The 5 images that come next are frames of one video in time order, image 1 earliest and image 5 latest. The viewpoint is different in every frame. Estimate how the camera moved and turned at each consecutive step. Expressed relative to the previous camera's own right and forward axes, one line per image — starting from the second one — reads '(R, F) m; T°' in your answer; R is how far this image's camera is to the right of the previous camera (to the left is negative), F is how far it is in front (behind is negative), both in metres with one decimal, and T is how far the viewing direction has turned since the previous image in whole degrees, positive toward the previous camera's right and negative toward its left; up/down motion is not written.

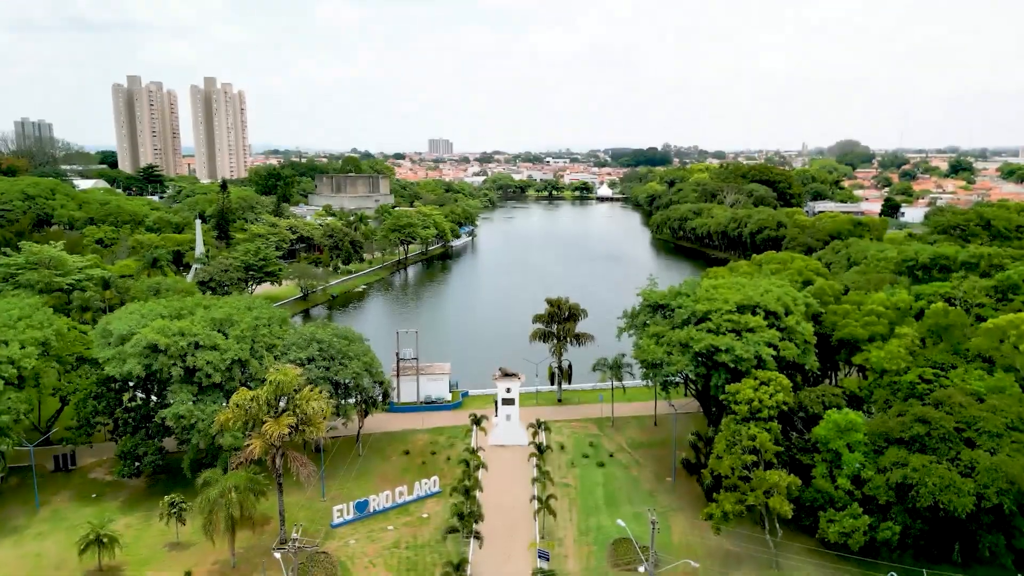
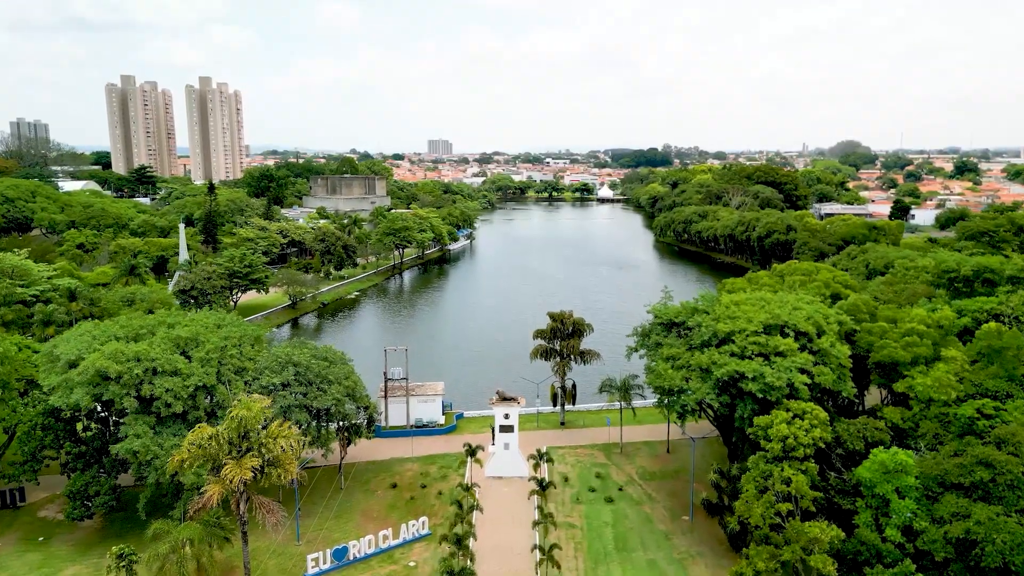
(0.0, +2.5) m; 0°
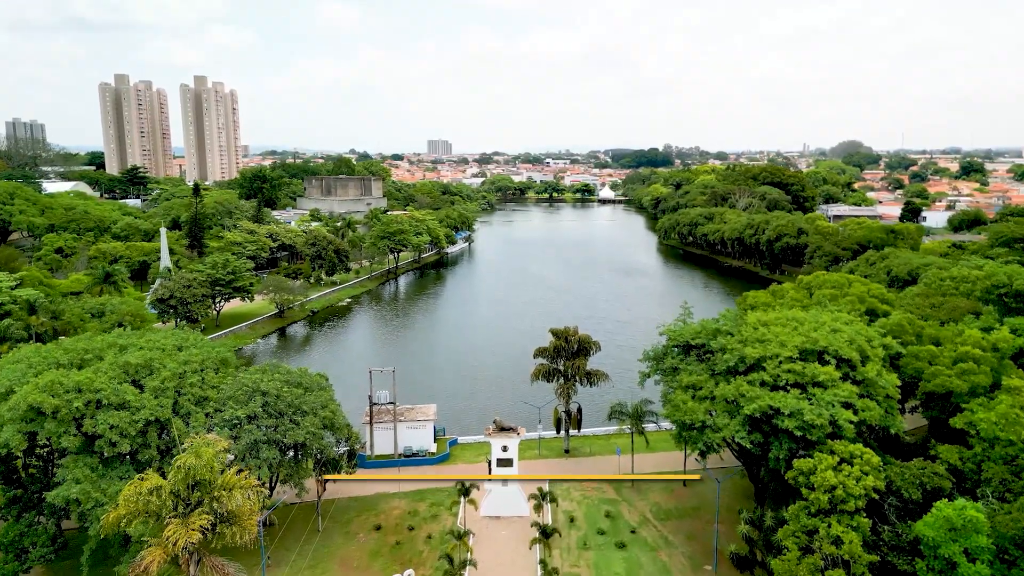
(0.0, +2.6) m; 0°
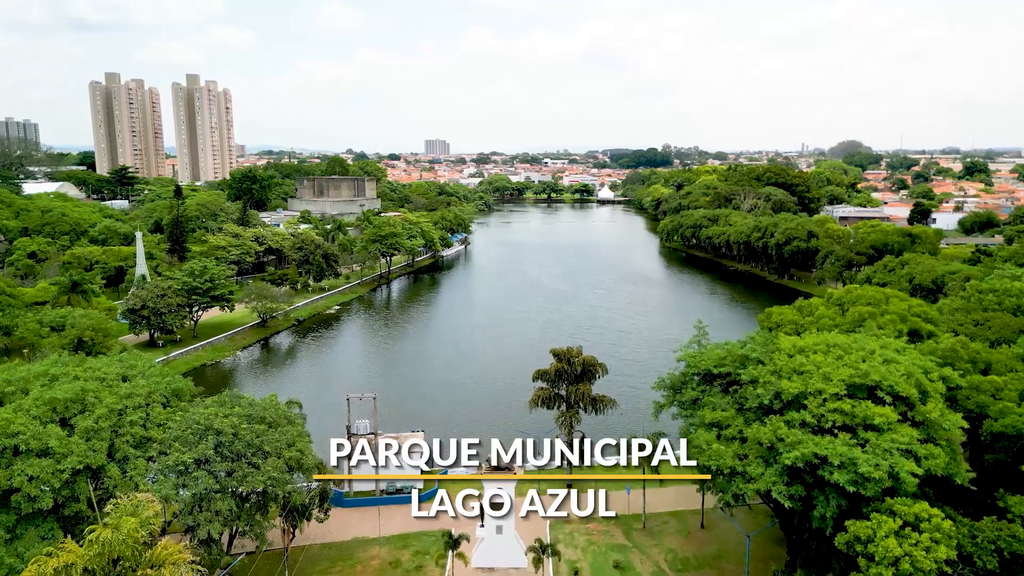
(+0.1, +2.7) m; 0°
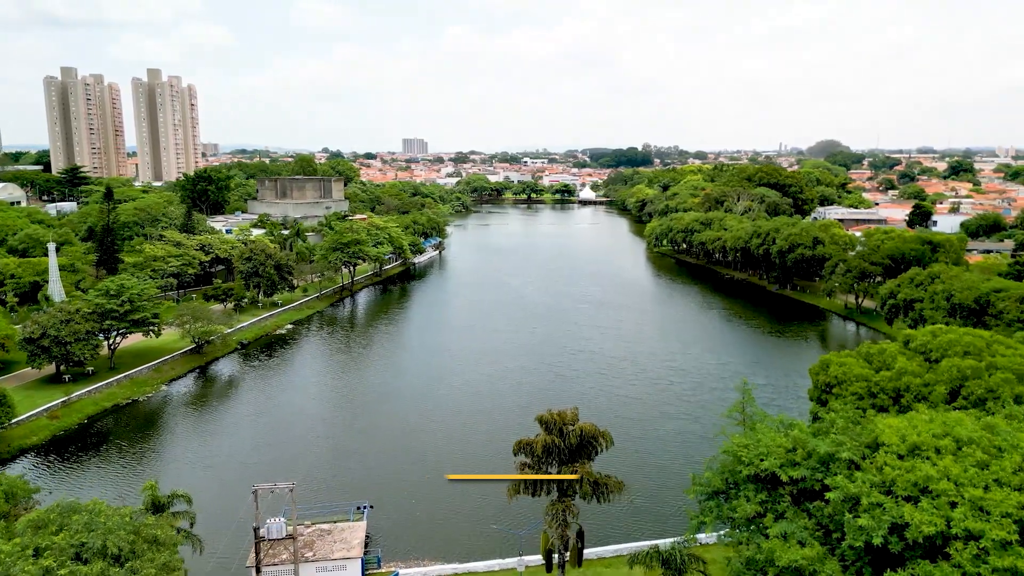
(+0.2, +5.9) m; +2°
